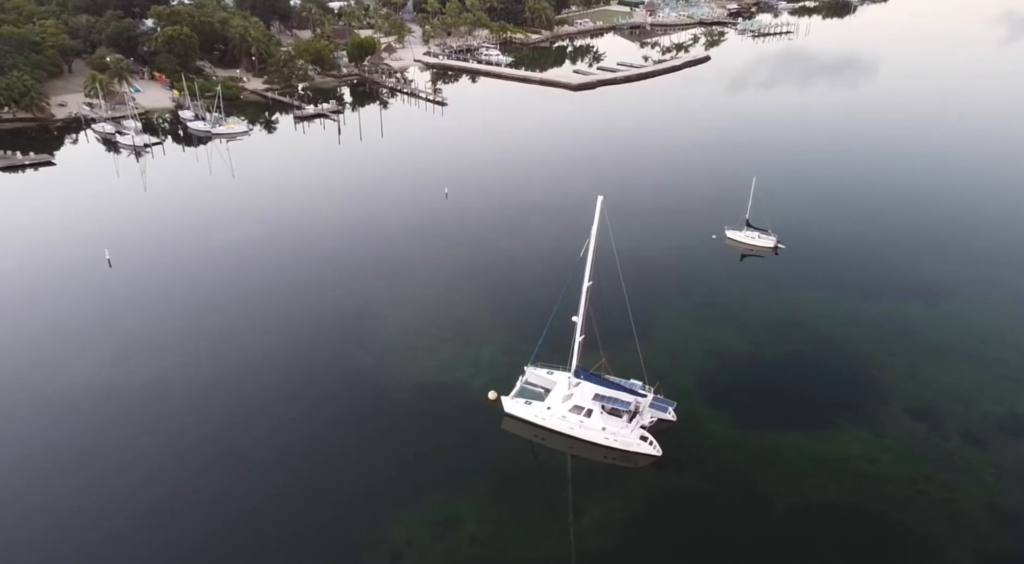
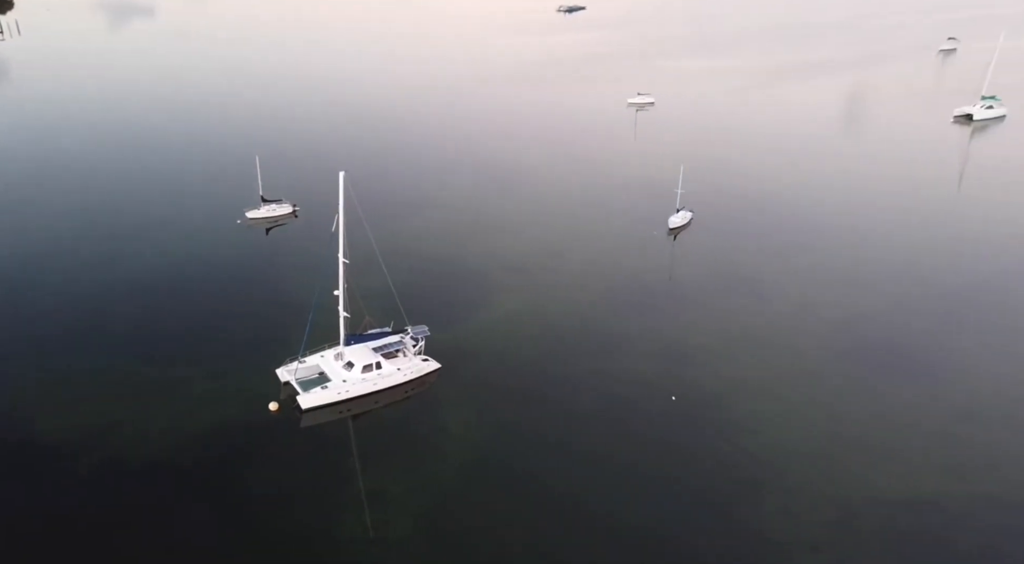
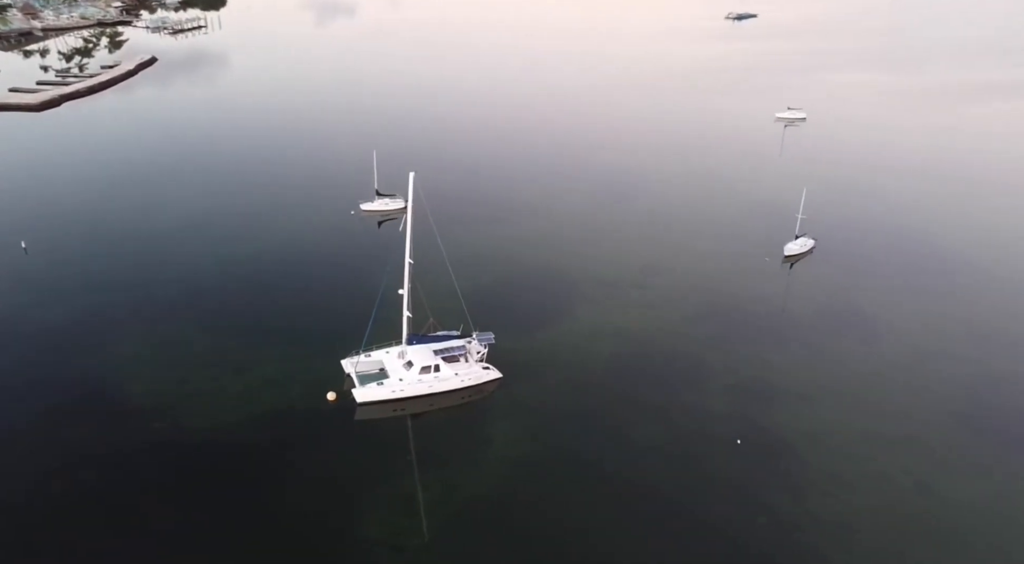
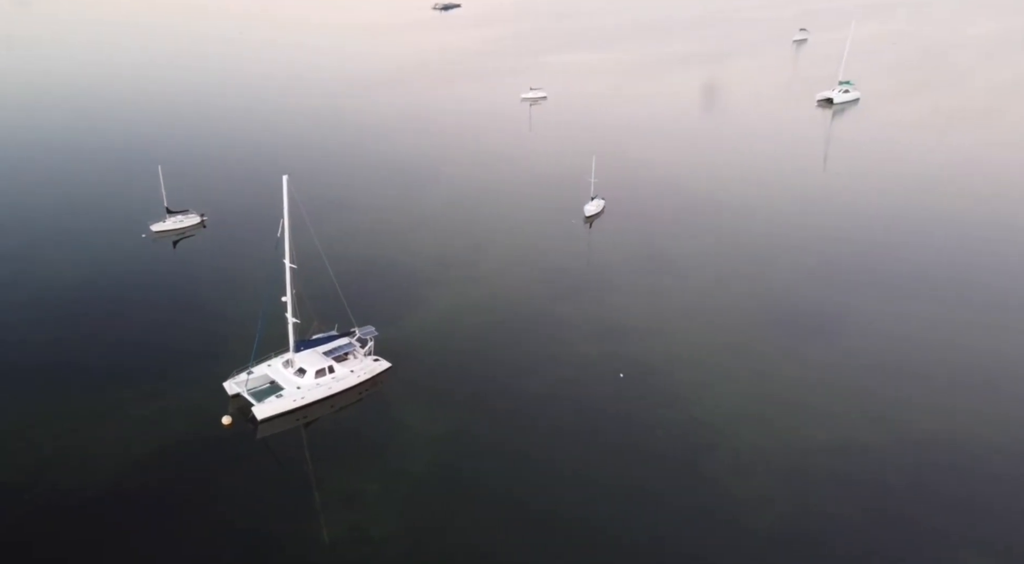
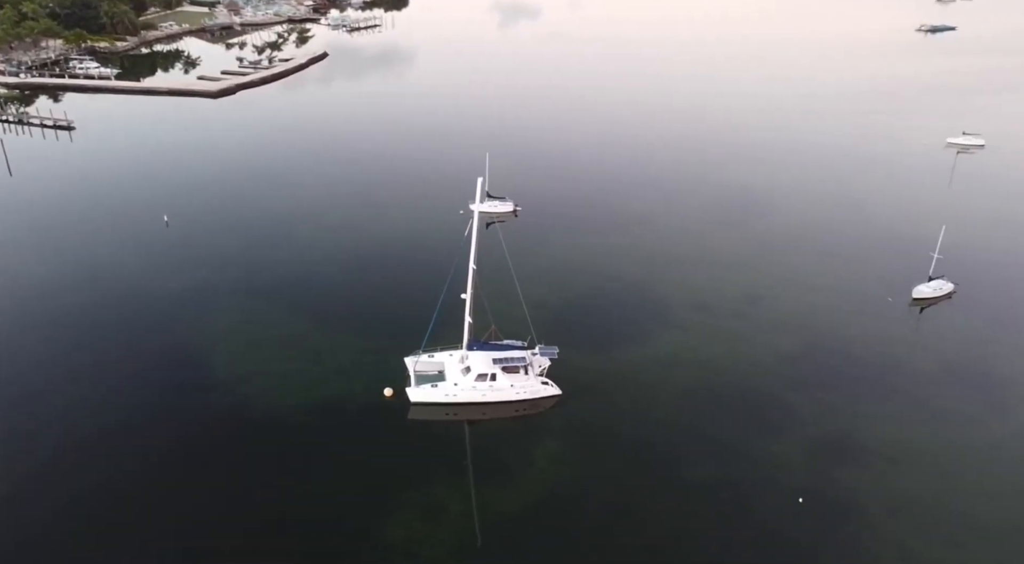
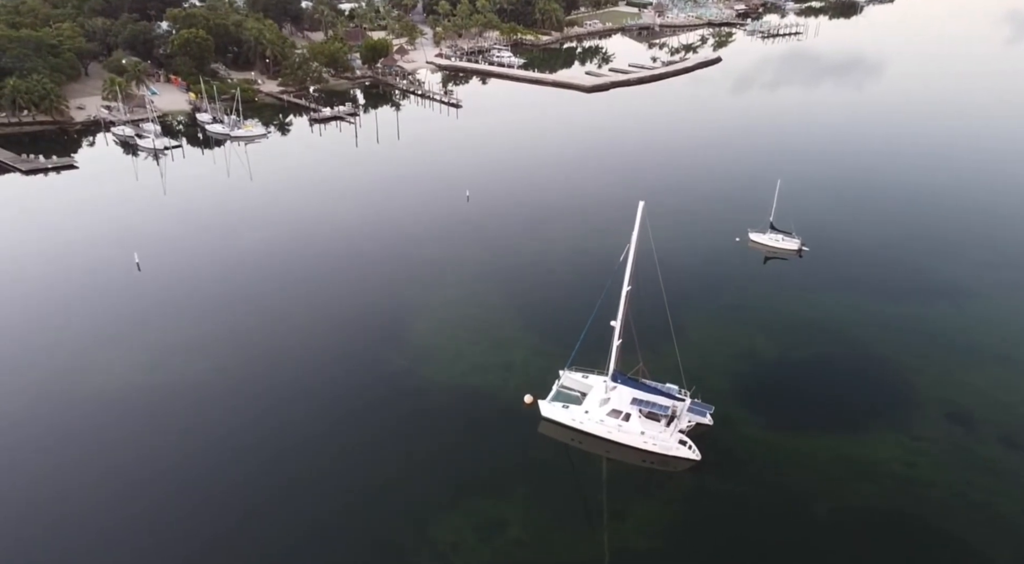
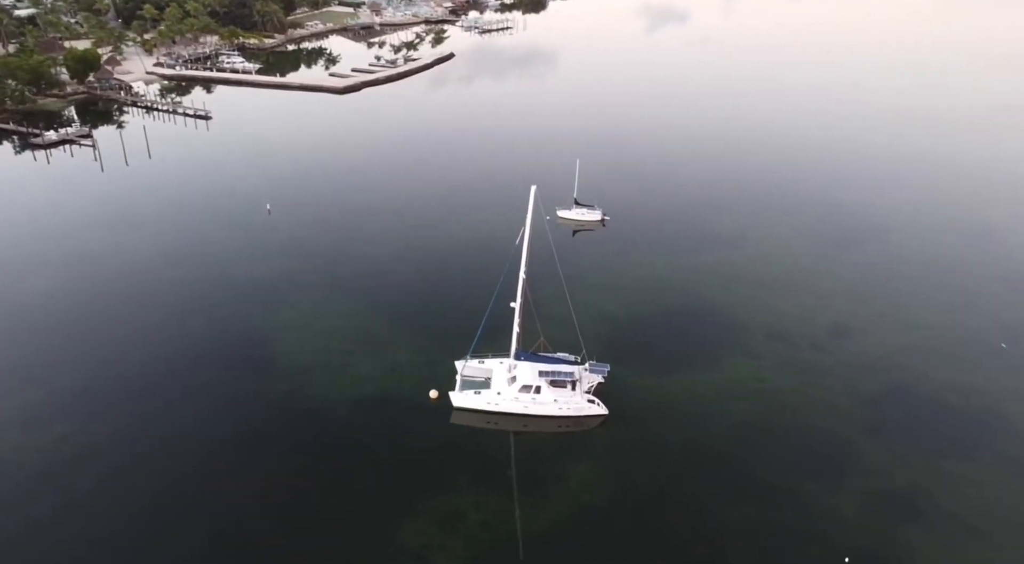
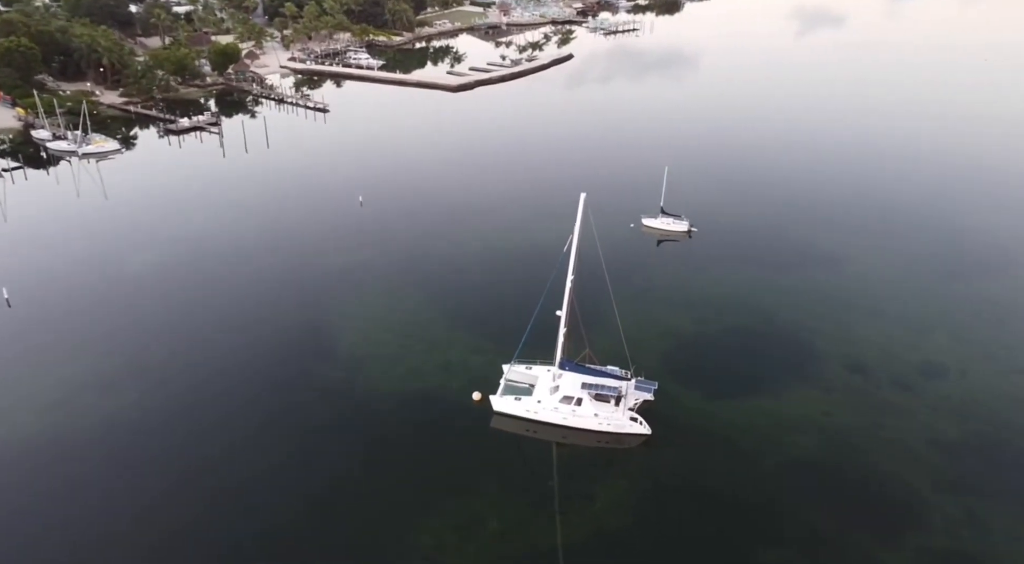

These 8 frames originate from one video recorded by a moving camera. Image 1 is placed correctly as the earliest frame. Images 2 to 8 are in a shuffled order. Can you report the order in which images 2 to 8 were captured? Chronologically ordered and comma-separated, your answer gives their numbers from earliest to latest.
6, 8, 7, 5, 3, 2, 4
